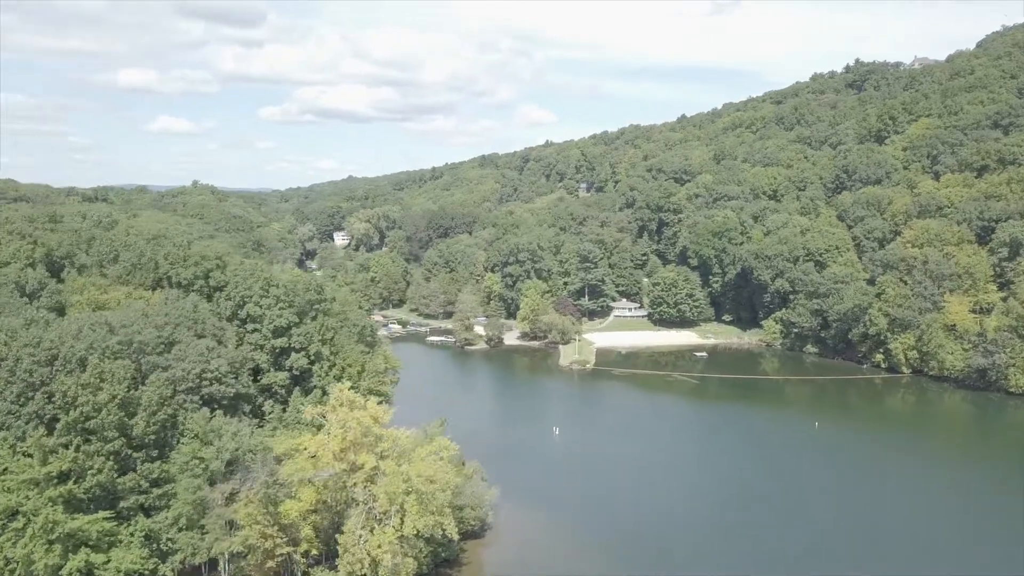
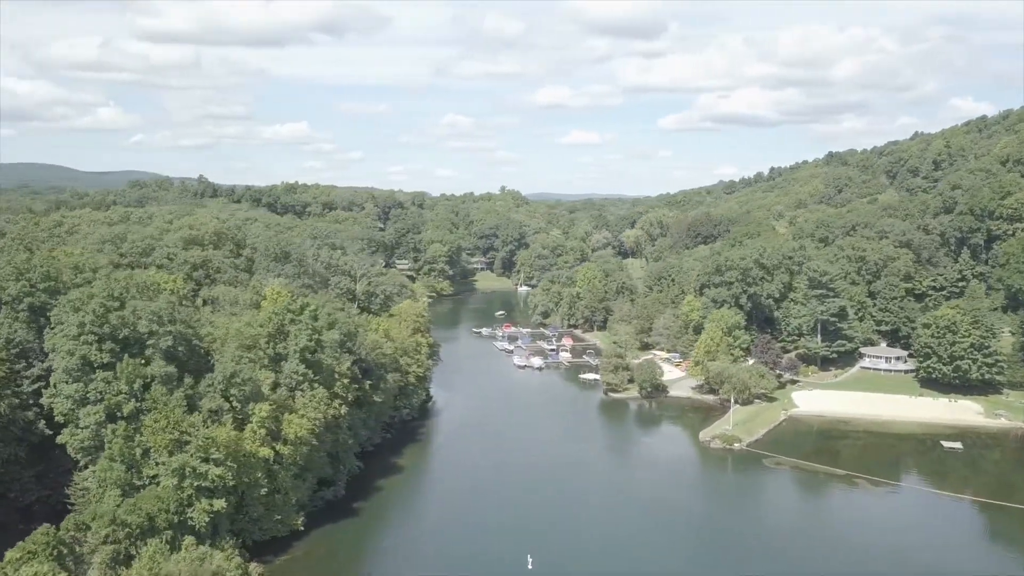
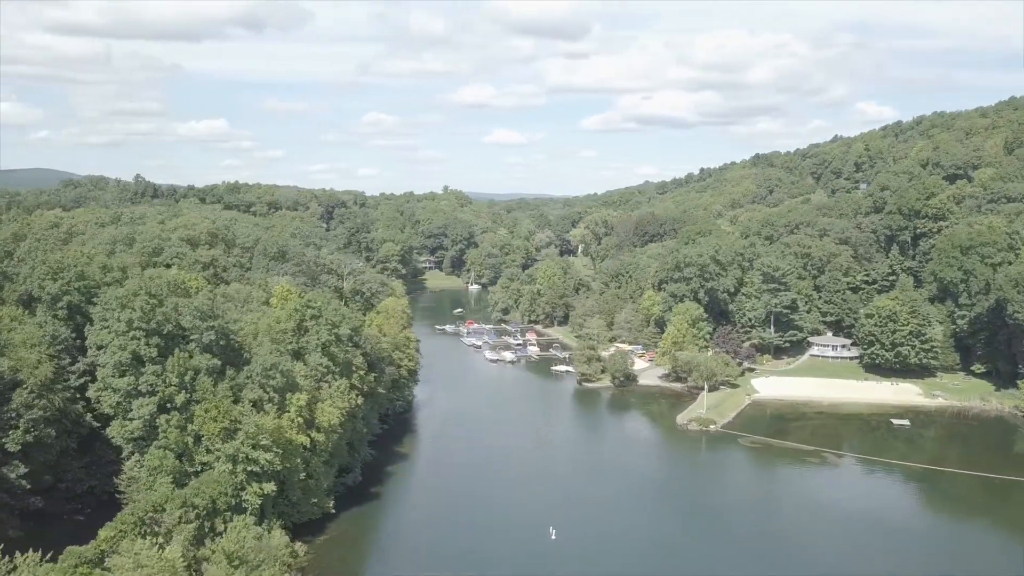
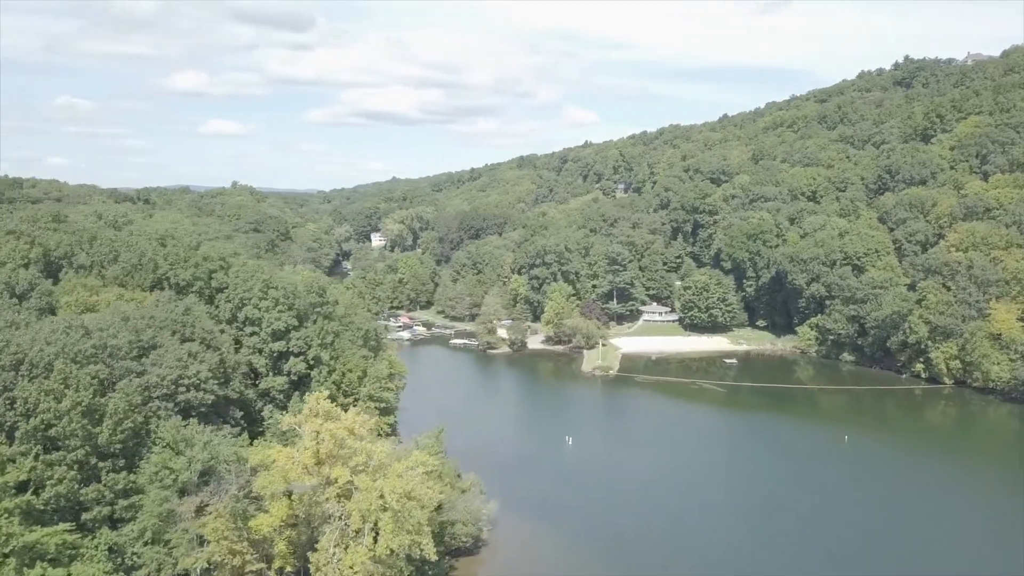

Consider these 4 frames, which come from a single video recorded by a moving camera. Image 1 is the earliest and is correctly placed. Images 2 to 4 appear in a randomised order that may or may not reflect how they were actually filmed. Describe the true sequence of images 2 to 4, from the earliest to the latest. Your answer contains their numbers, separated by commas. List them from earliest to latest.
4, 3, 2
